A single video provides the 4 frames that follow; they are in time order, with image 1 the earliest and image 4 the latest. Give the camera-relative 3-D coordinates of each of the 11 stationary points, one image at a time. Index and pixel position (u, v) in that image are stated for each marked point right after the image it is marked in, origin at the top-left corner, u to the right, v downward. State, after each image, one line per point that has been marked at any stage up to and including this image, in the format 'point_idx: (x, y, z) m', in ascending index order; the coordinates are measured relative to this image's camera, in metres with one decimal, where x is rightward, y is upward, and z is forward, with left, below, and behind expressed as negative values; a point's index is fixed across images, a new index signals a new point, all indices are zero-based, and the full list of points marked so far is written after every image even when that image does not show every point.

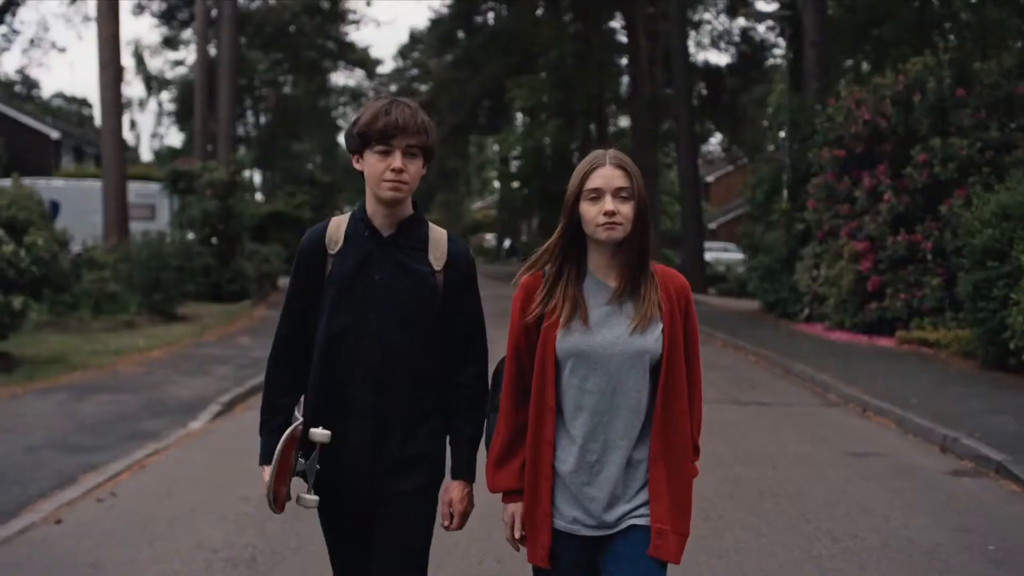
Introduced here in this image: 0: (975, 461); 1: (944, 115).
0: (+3.6, -1.3, +9.8) m
1: (+6.7, +2.7, +19.3) m
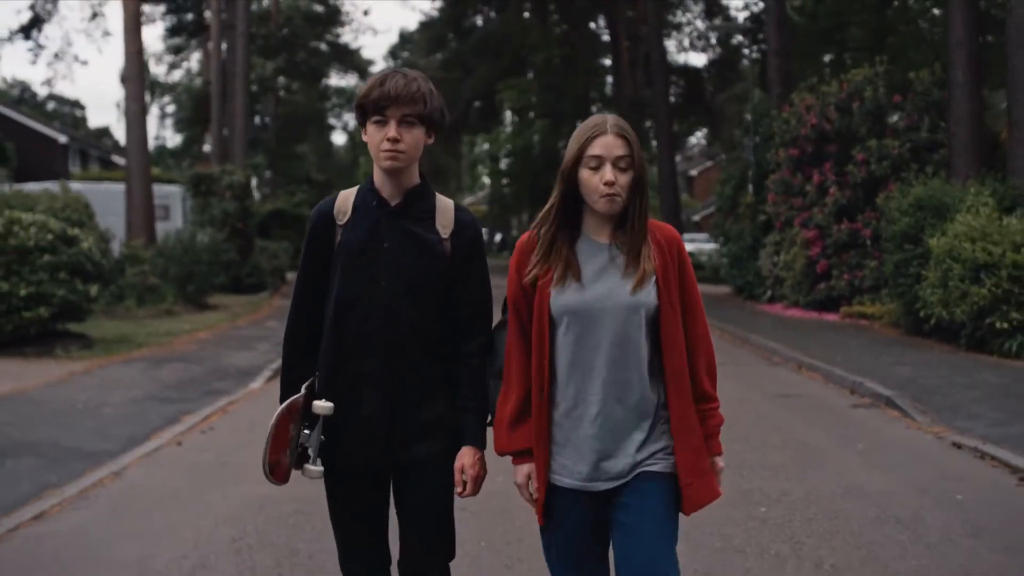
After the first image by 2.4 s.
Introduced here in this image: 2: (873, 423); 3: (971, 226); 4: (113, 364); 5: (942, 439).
0: (+3.6, -1.1, +12.6) m
1: (+6.5, +3.0, +22.1) m
2: (+3.3, -1.2, +11.2) m
3: (+5.7, +0.8, +15.4) m
4: (-5.0, -0.9, +15.6) m
5: (+3.6, -1.2, +10.3) m
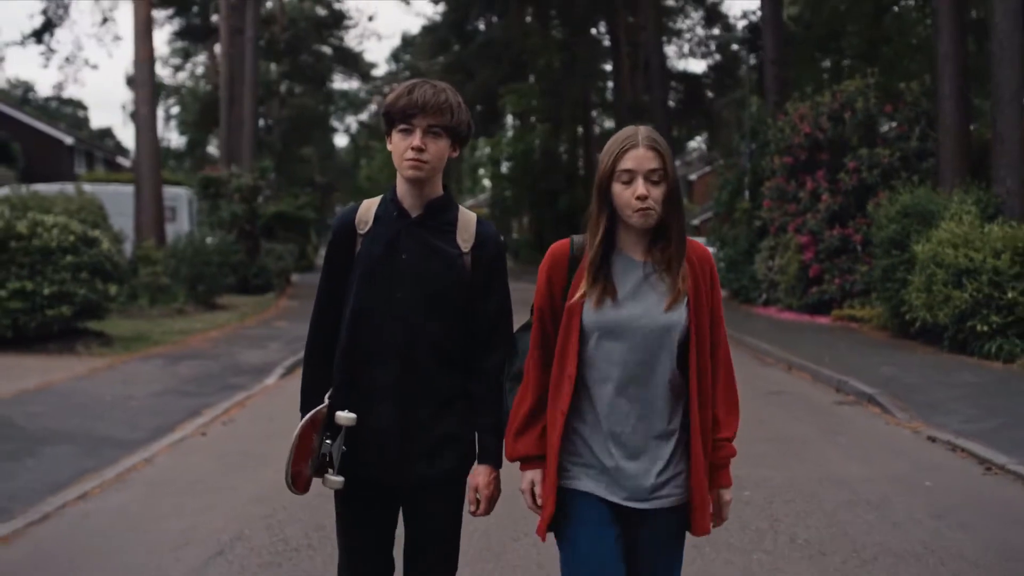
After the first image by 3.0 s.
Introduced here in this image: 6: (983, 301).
0: (+3.7, -1.1, +13.3) m
1: (+6.6, +2.9, +22.8) m
2: (+3.3, -1.2, +11.9) m
3: (+5.7, +0.7, +16.1) m
4: (-5.0, -0.9, +16.3) m
5: (+3.6, -1.3, +11.0) m
6: (+5.7, -0.2, +15.1) m
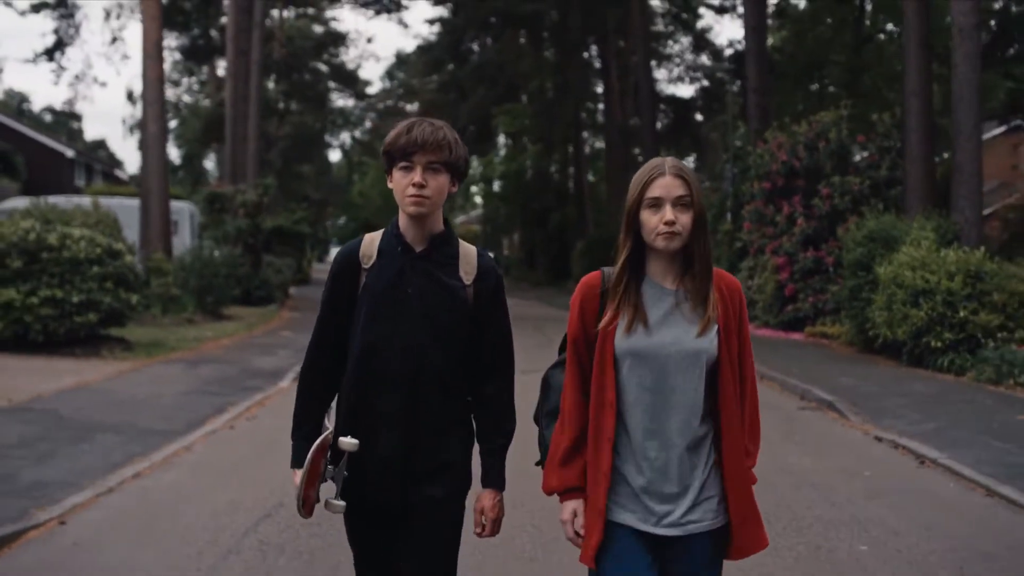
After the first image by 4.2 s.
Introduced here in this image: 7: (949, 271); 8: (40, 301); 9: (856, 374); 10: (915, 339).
0: (+3.6, -1.3, +14.7) m
1: (+6.5, +2.6, +24.3) m
2: (+3.2, -1.4, +13.3) m
3: (+5.7, +0.4, +17.5) m
4: (-5.0, -1.1, +17.6) m
5: (+3.5, -1.5, +12.4) m
6: (+5.6, -0.4, +16.5) m
7: (+5.9, +0.2, +16.7) m
8: (-6.8, -0.2, +17.9) m
9: (+4.6, -1.2, +16.7) m
10: (+5.5, -0.7, +17.0) m
